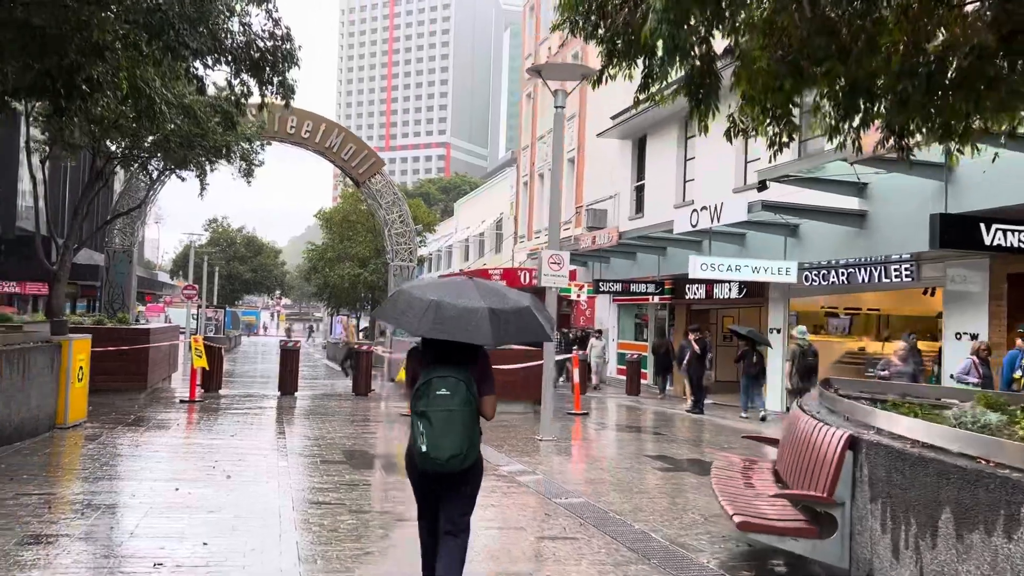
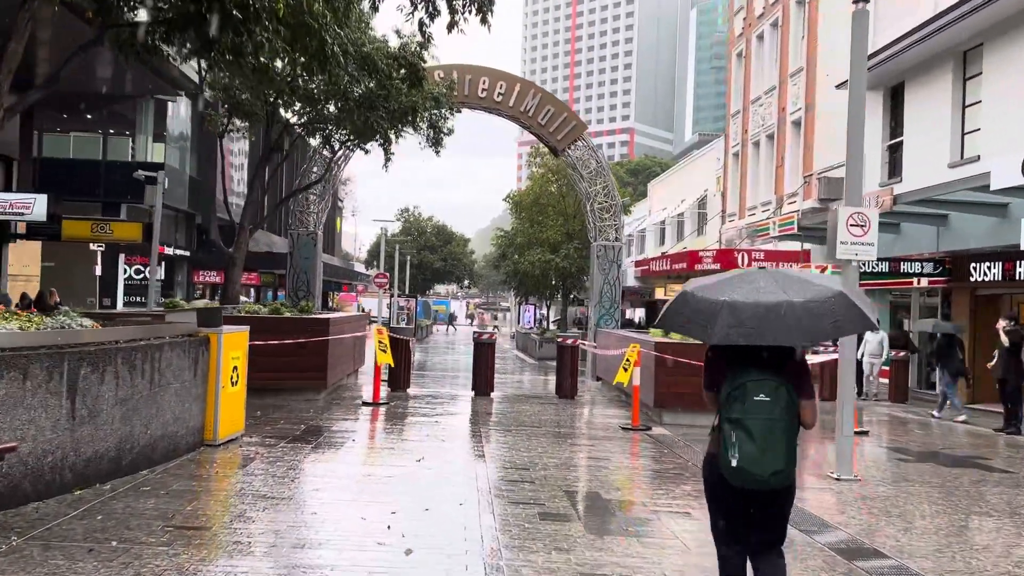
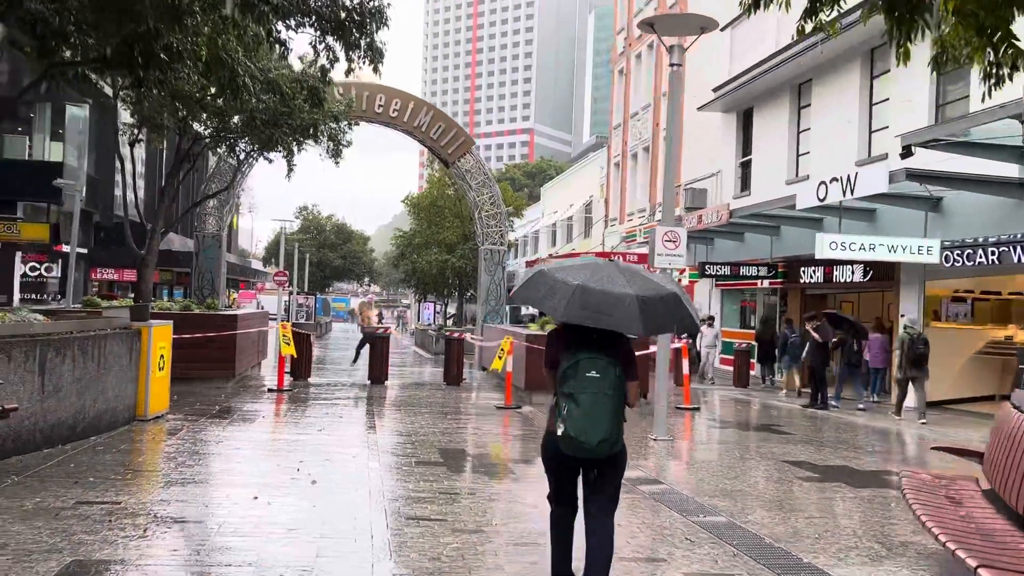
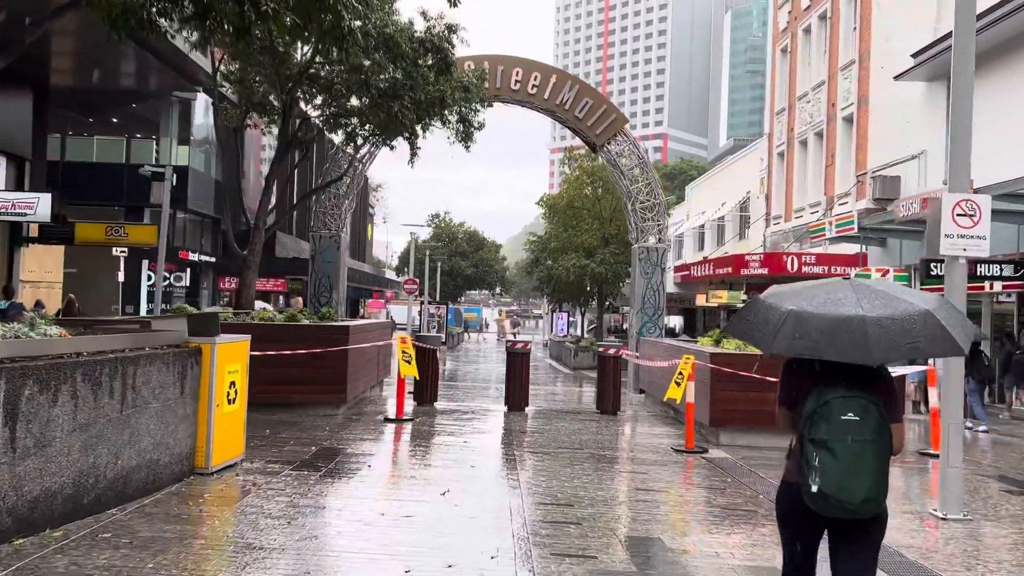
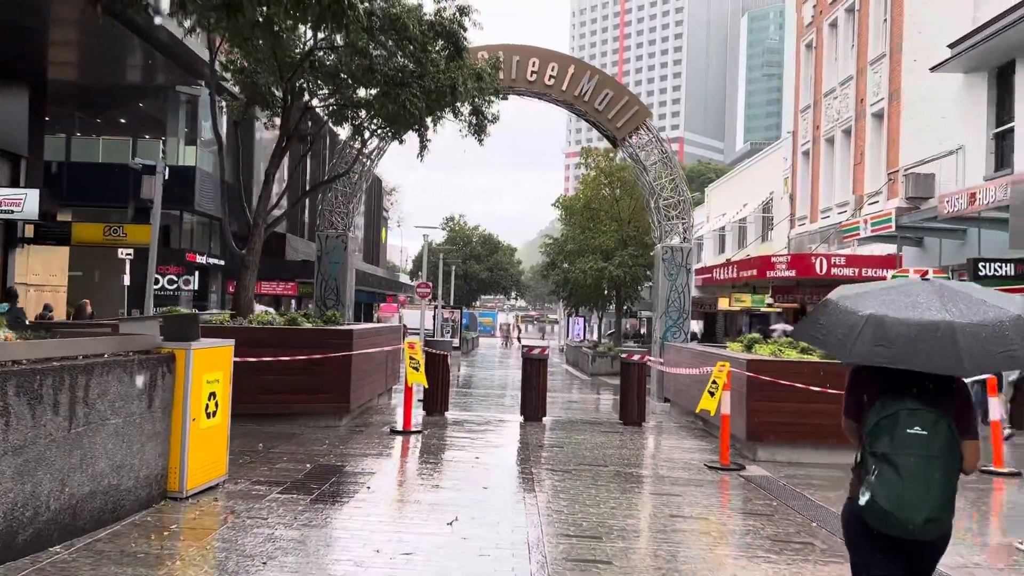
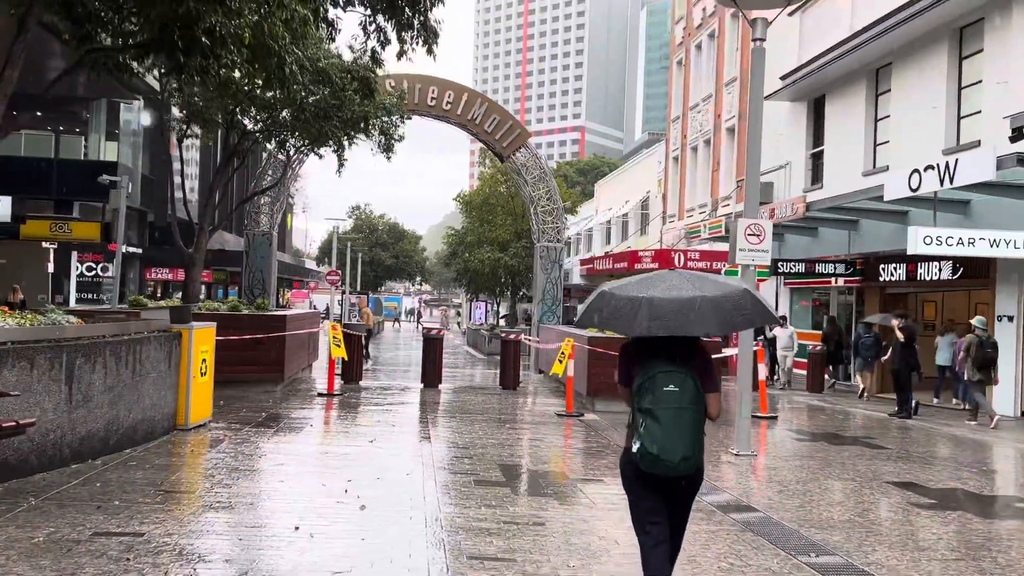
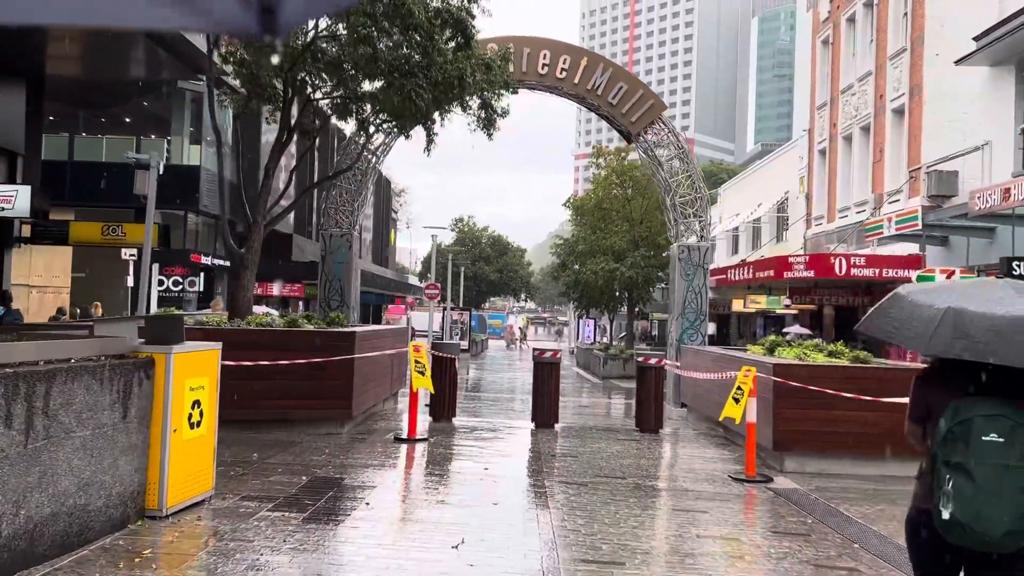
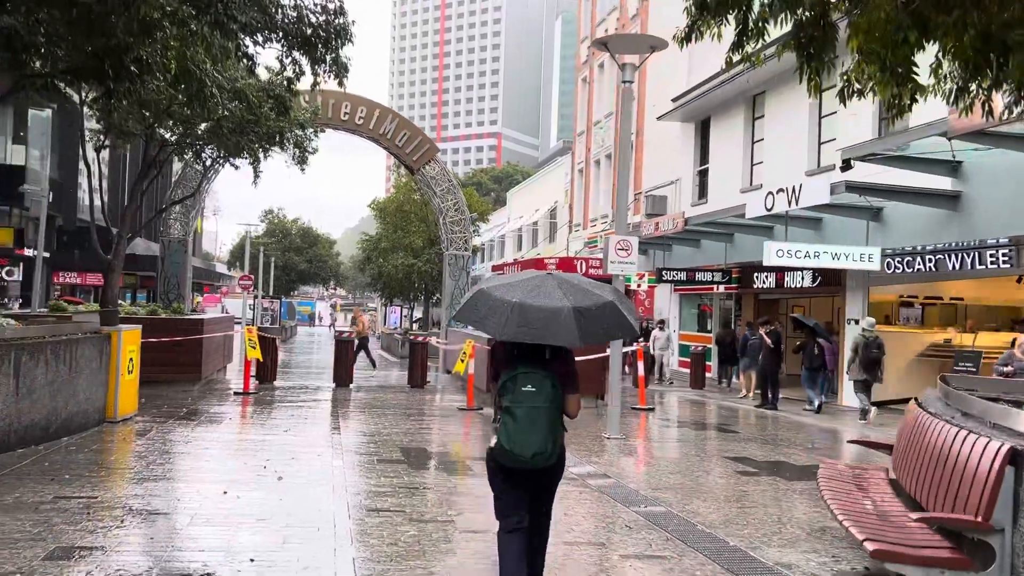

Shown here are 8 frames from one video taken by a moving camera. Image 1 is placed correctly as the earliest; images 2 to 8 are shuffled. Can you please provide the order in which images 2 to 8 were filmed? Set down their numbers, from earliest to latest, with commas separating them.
8, 3, 6, 2, 4, 5, 7
